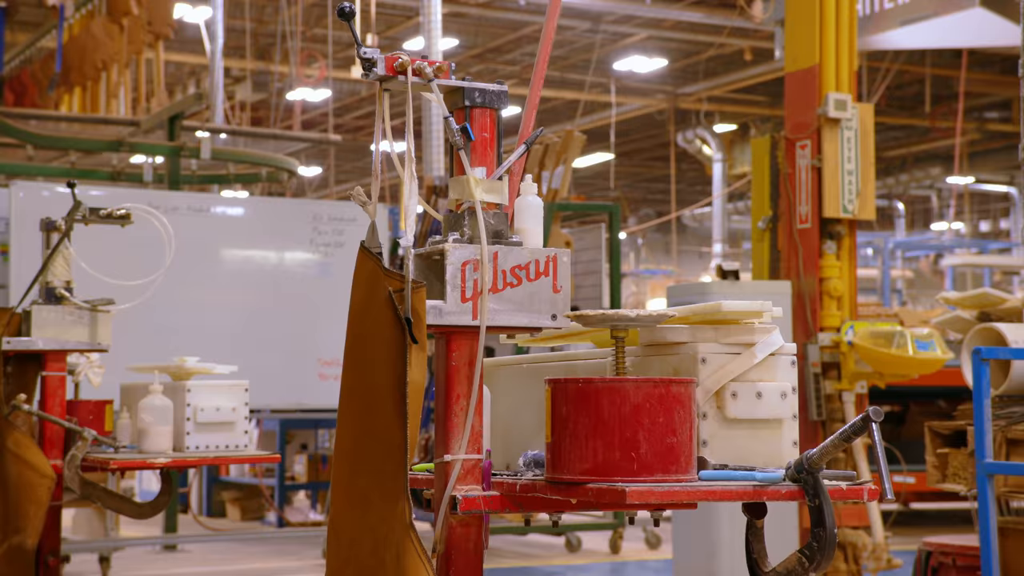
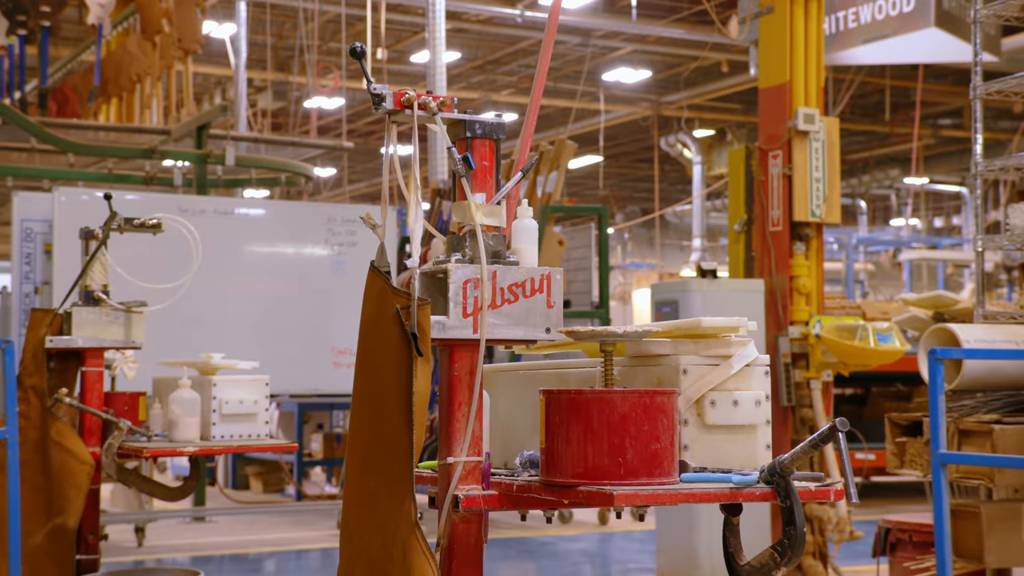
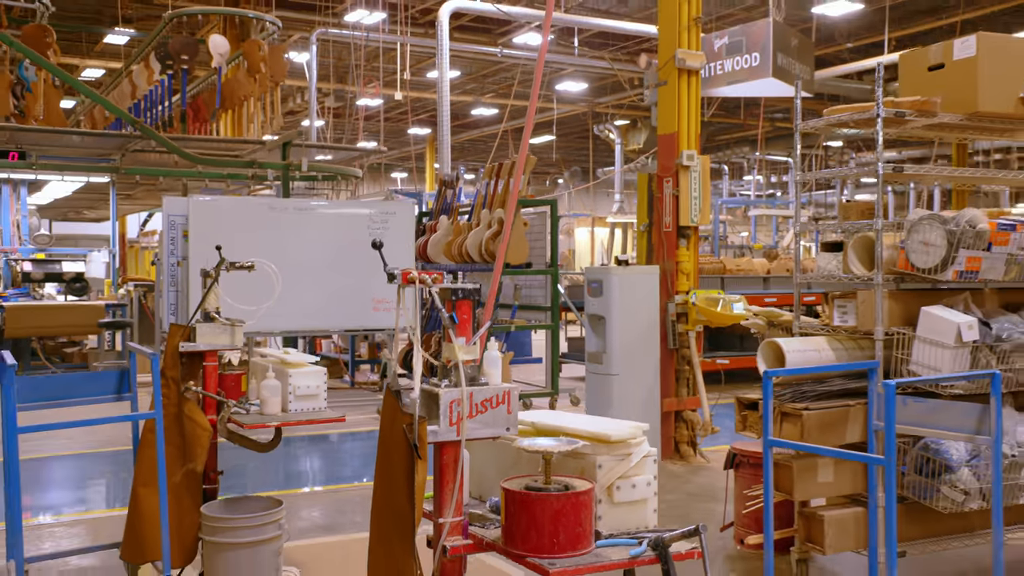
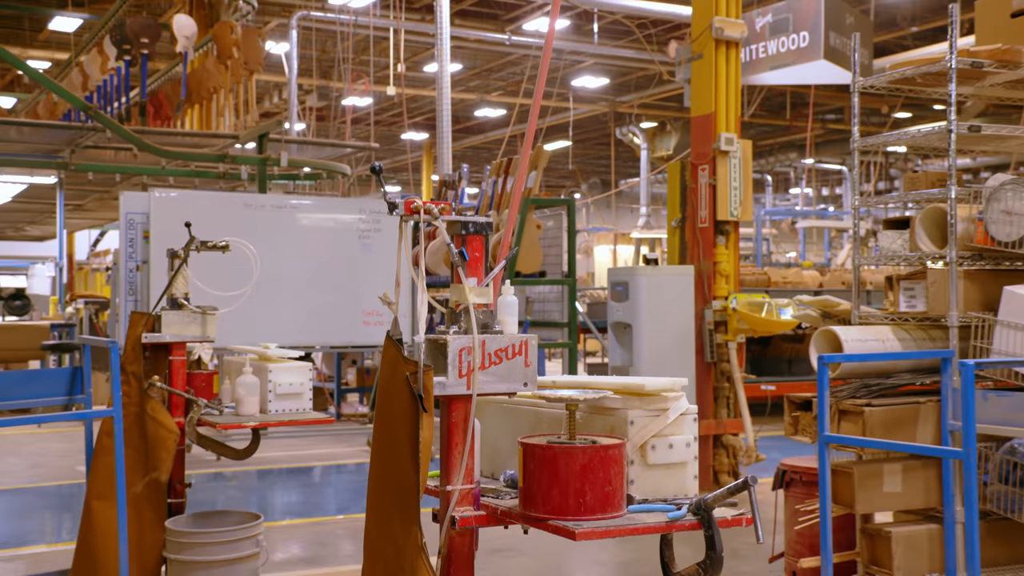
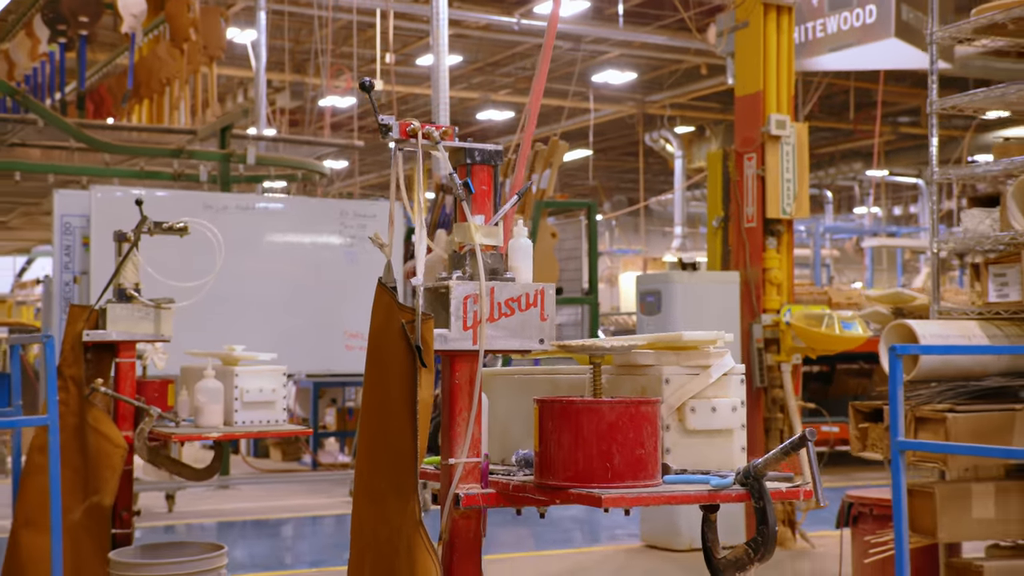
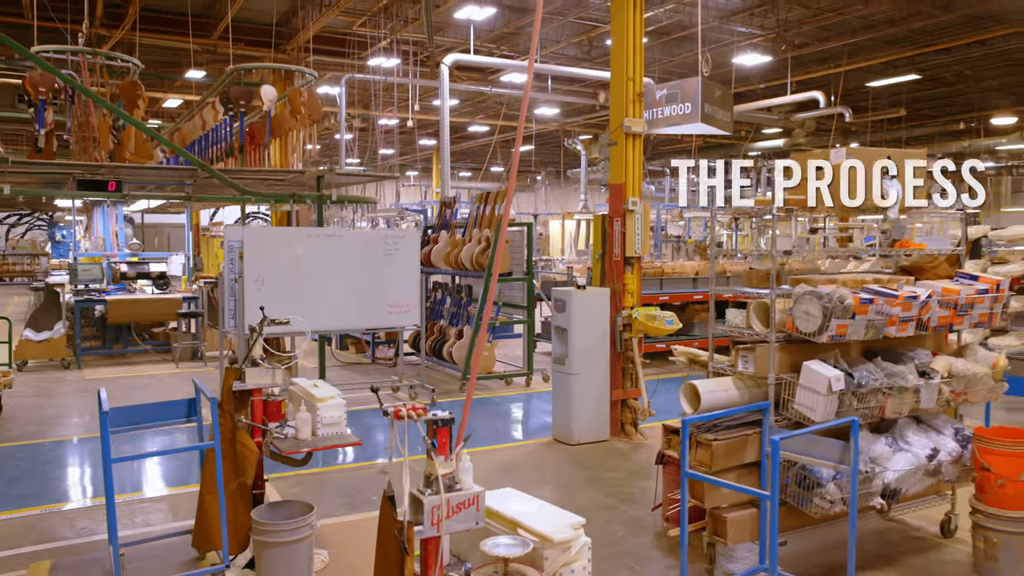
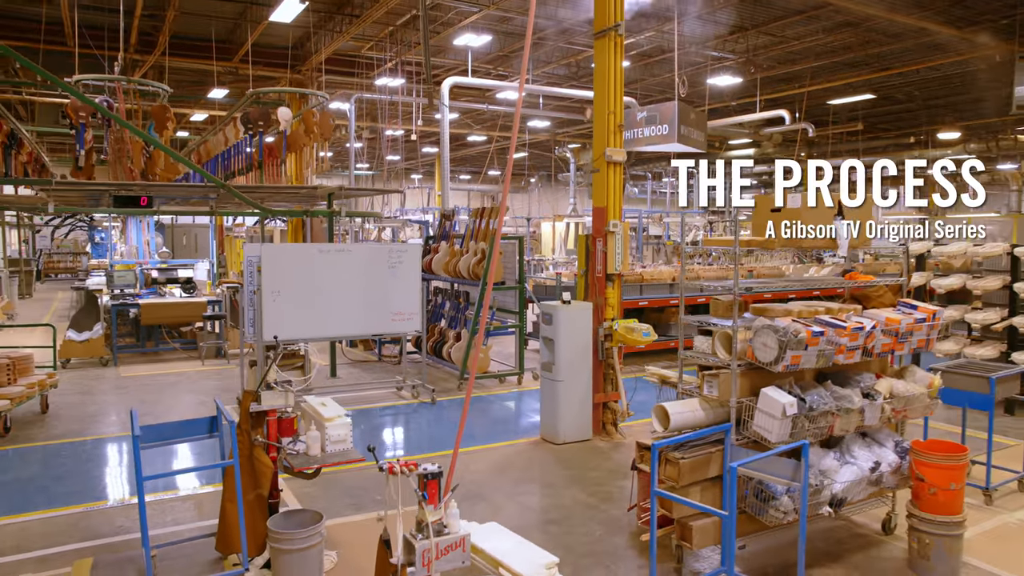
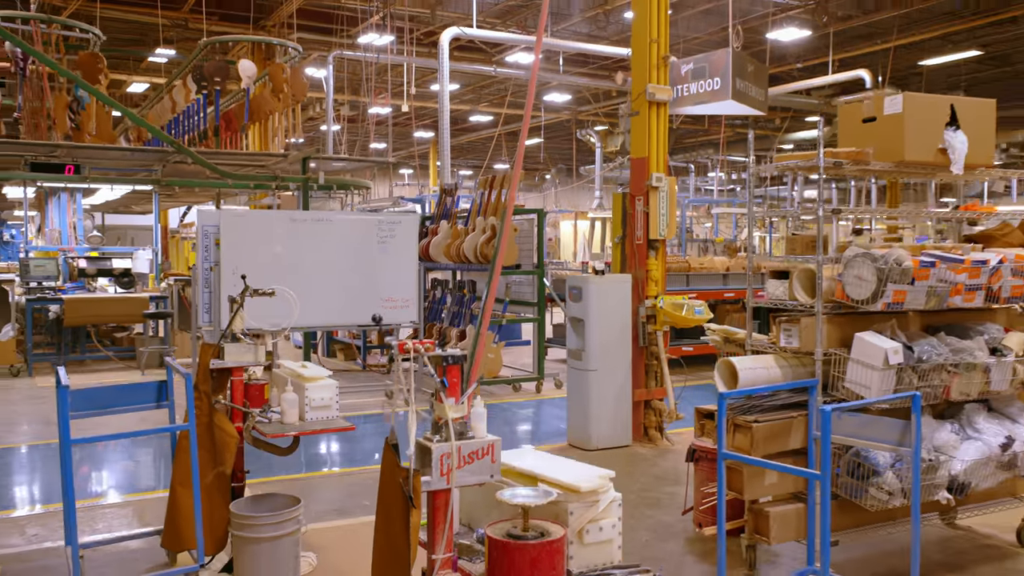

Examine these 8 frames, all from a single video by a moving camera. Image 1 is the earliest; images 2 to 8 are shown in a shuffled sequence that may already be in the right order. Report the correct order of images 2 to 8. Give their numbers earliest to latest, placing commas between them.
2, 5, 4, 3, 8, 6, 7
